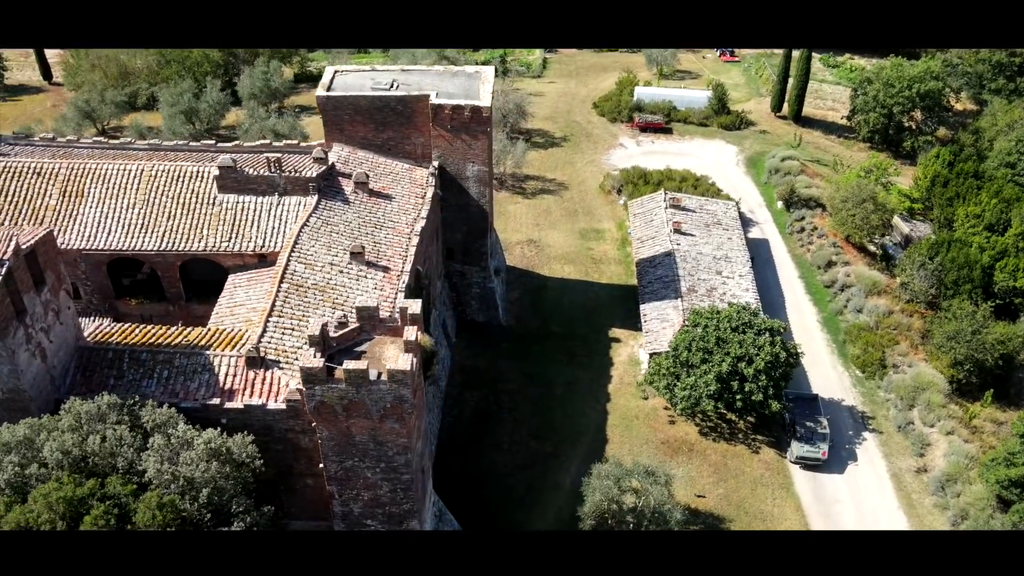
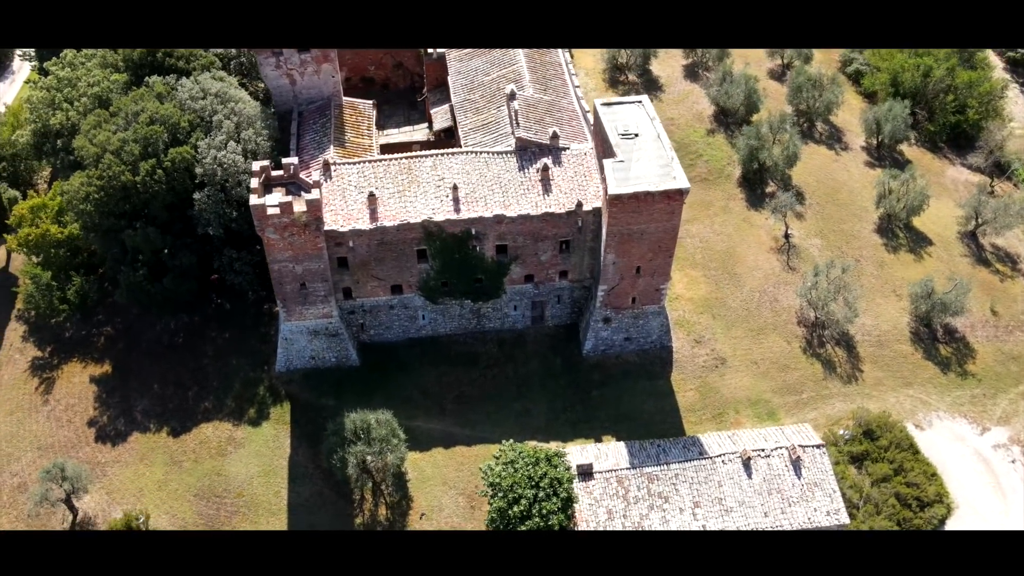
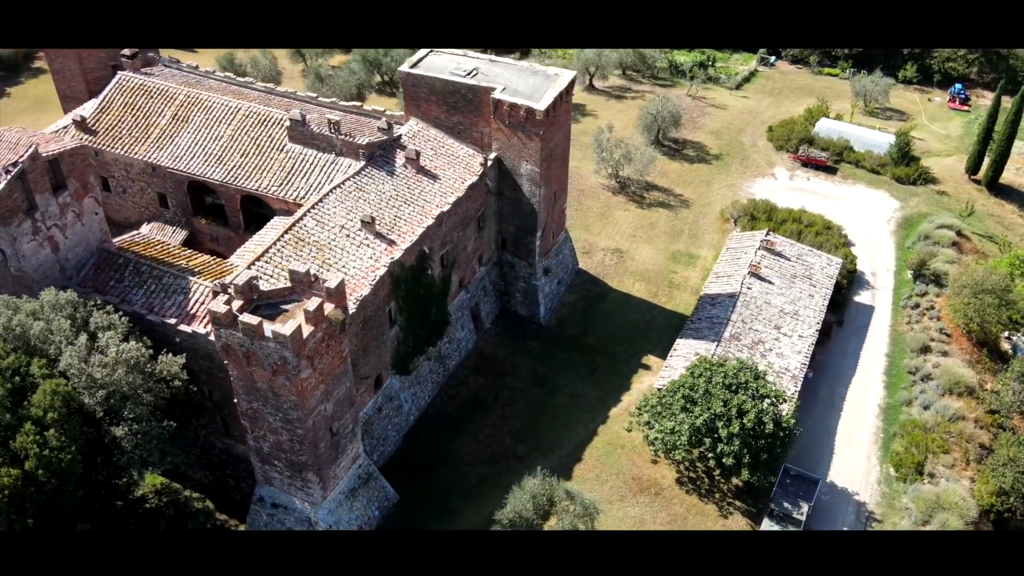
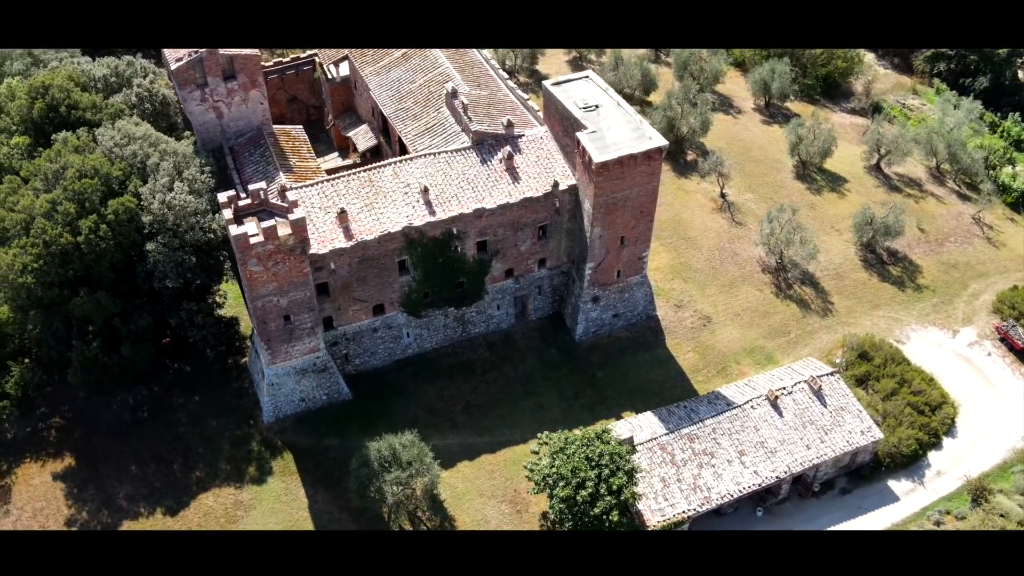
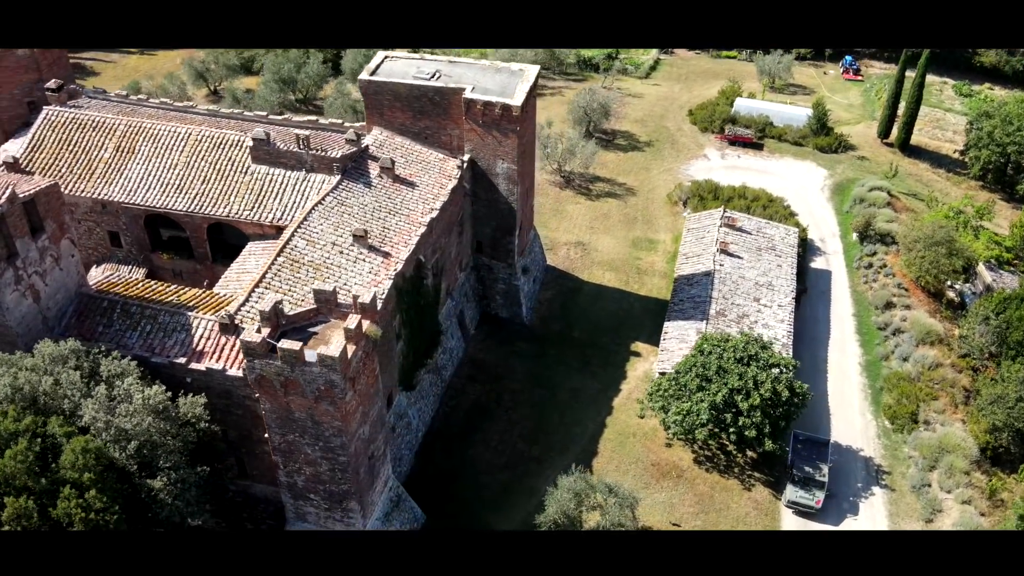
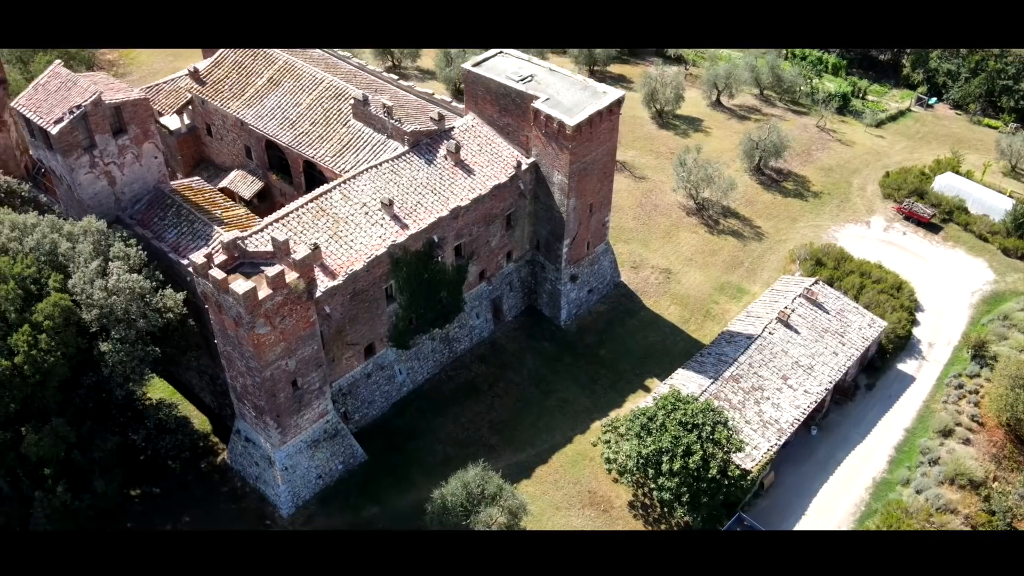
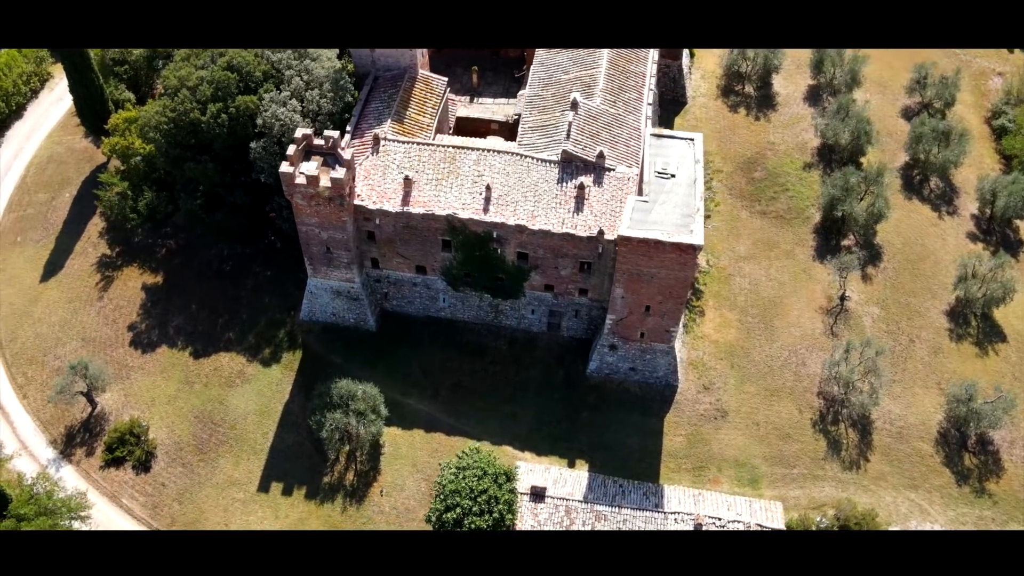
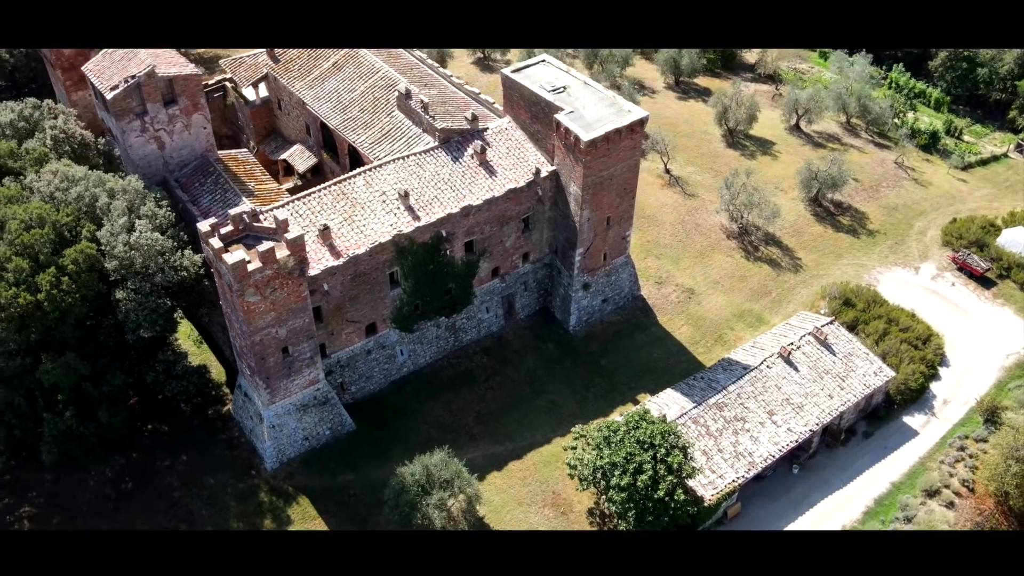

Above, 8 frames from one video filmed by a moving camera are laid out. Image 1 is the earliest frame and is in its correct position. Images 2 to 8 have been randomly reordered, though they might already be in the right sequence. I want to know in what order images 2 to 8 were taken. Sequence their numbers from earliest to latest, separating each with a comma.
5, 3, 6, 8, 4, 2, 7
